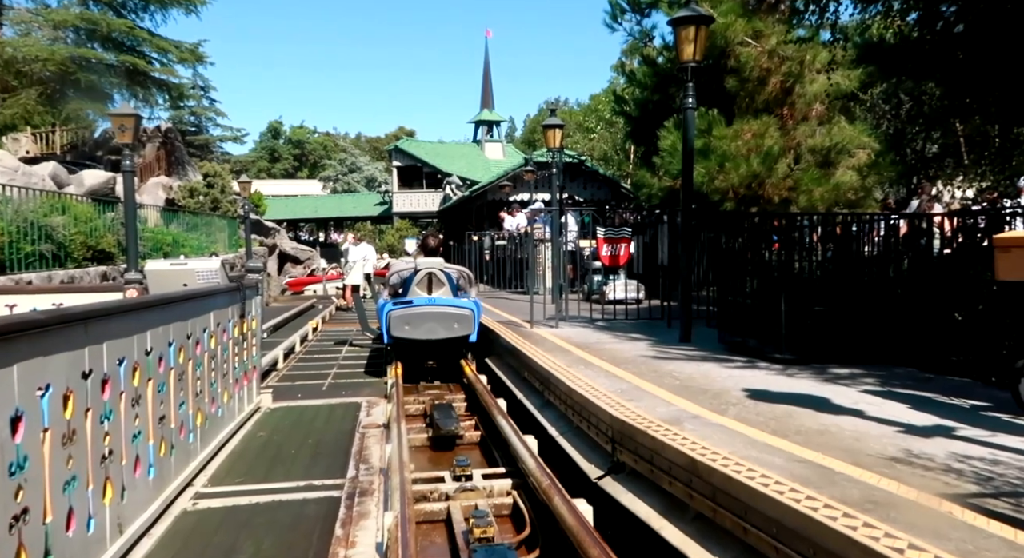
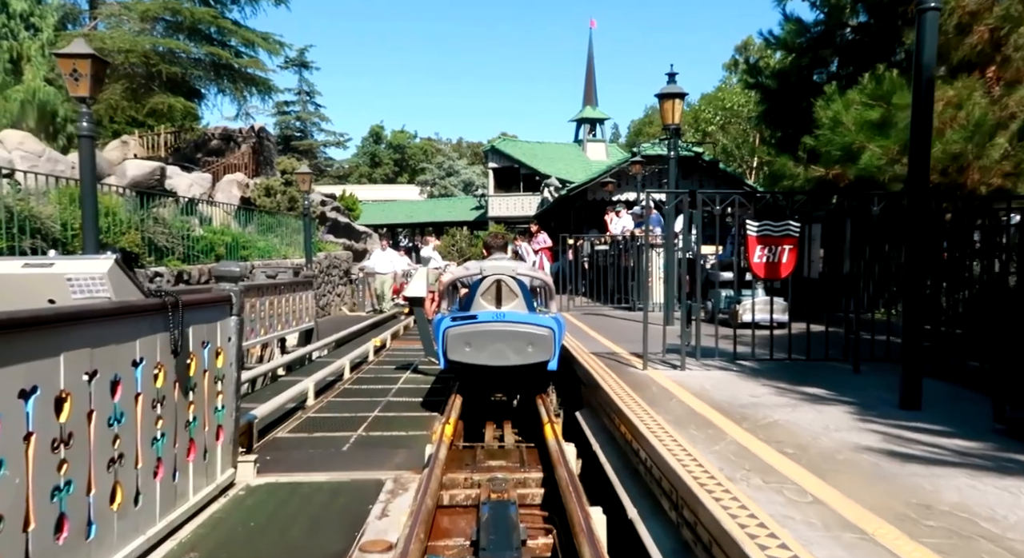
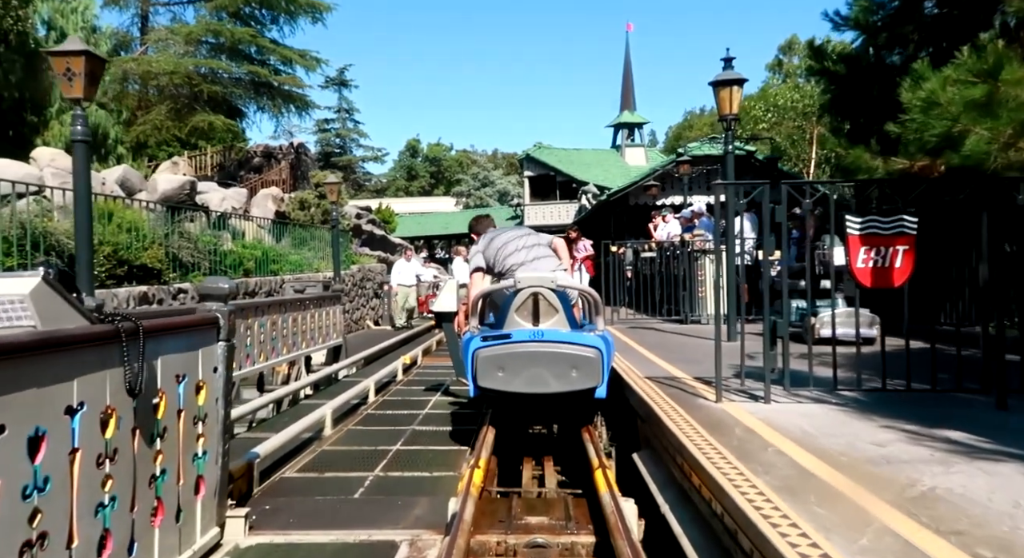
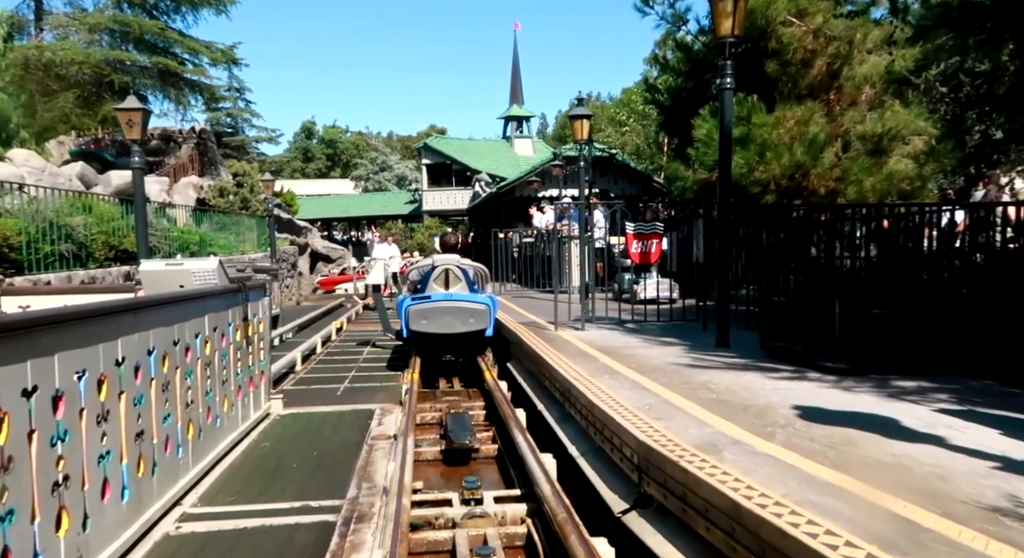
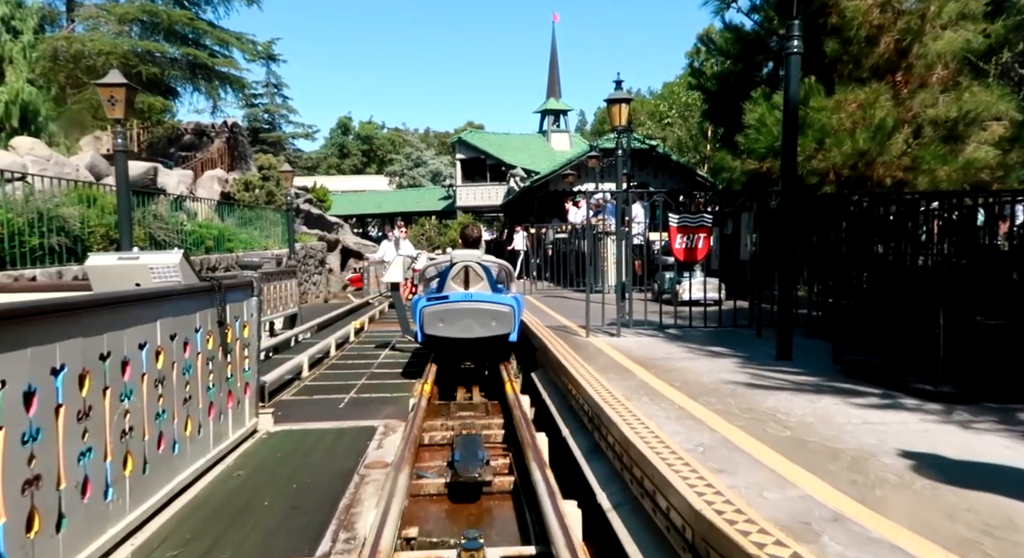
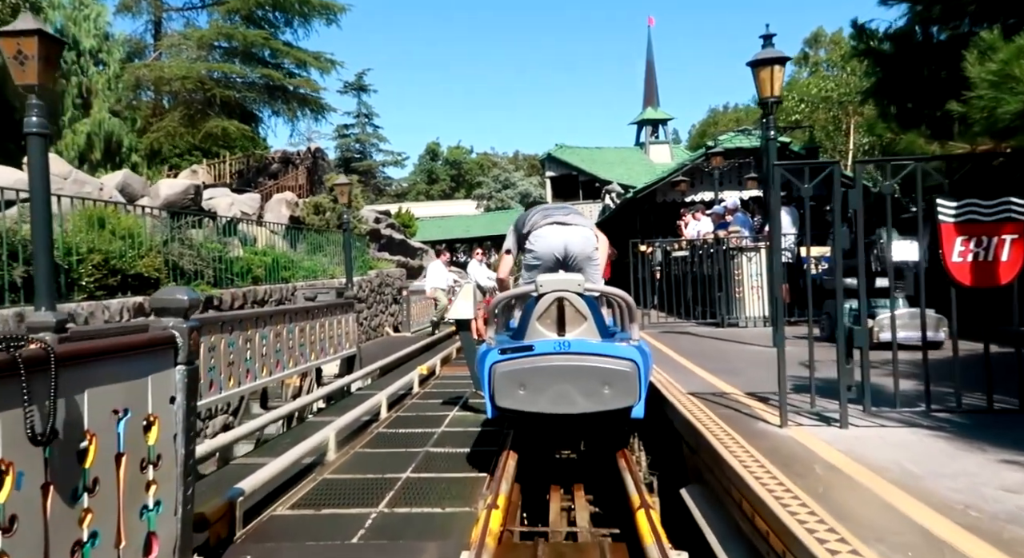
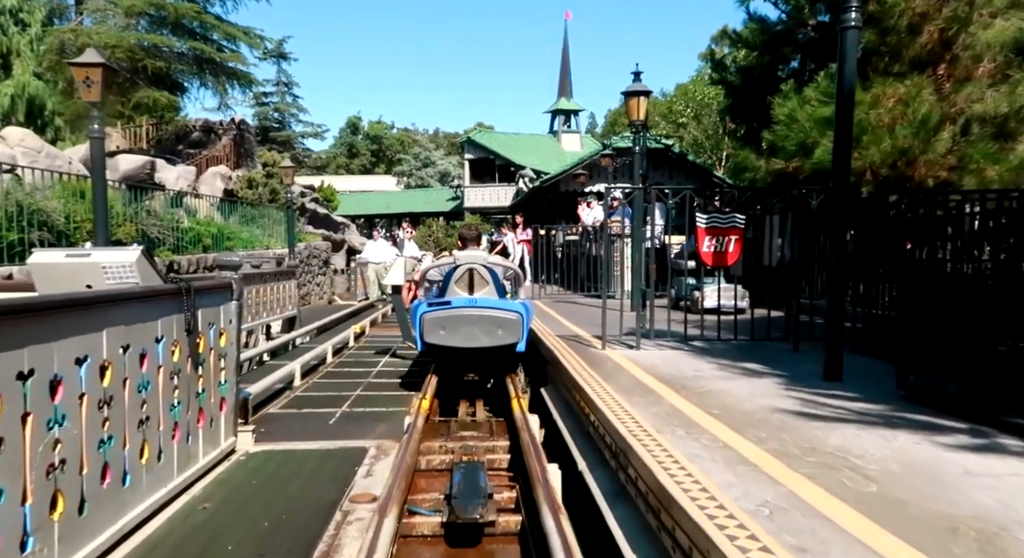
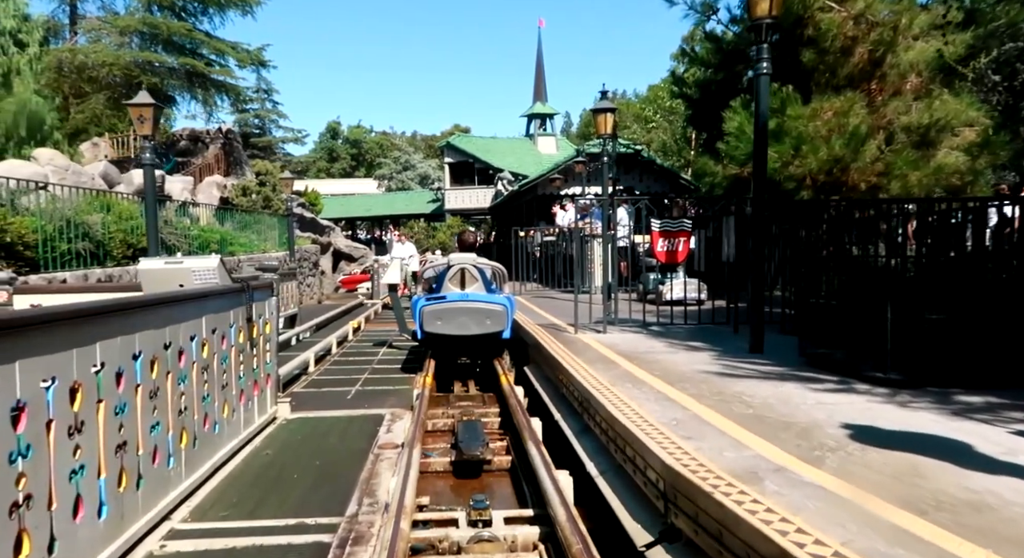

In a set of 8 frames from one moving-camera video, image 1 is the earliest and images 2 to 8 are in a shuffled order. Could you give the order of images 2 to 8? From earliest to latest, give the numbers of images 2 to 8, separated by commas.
4, 8, 5, 7, 2, 3, 6
